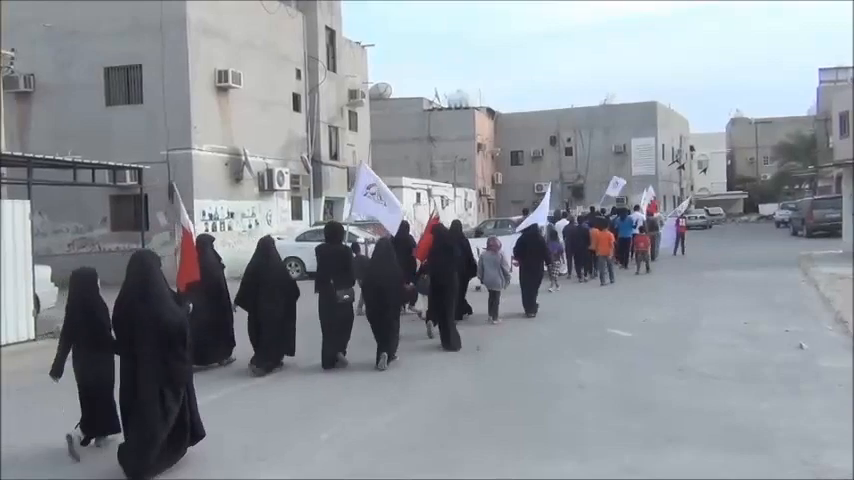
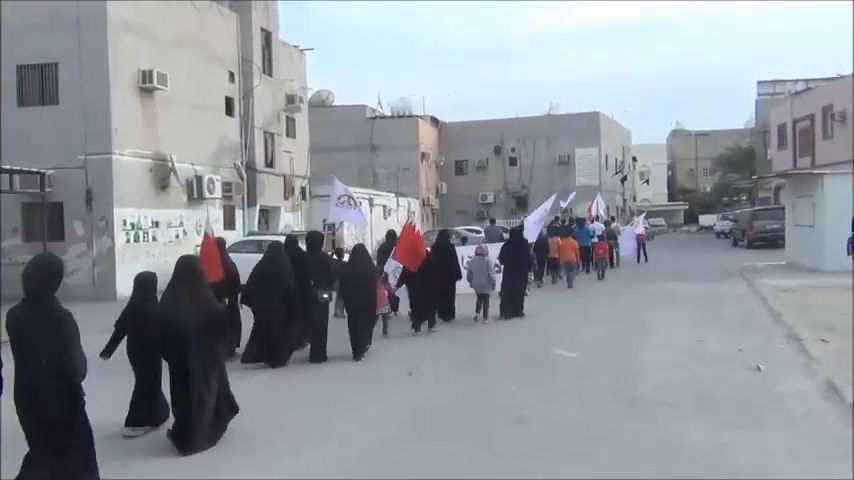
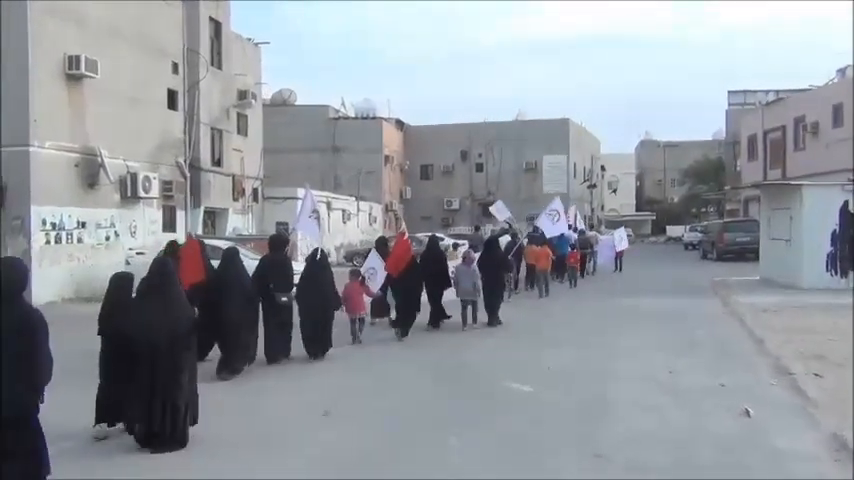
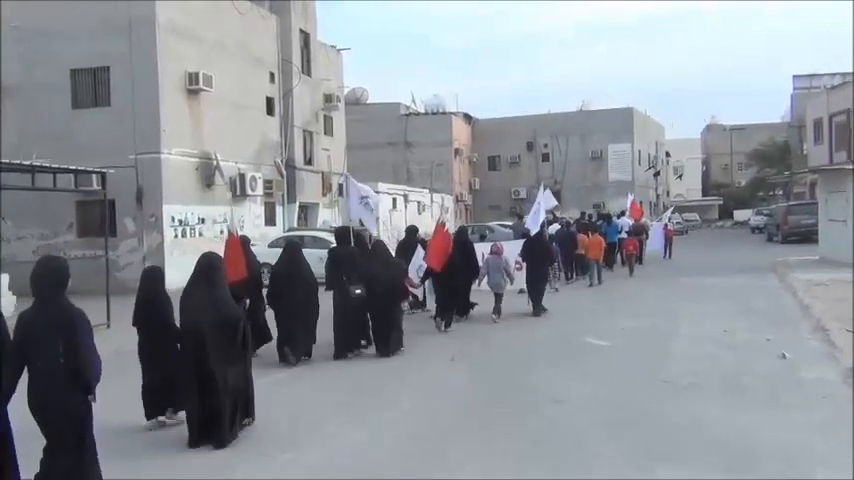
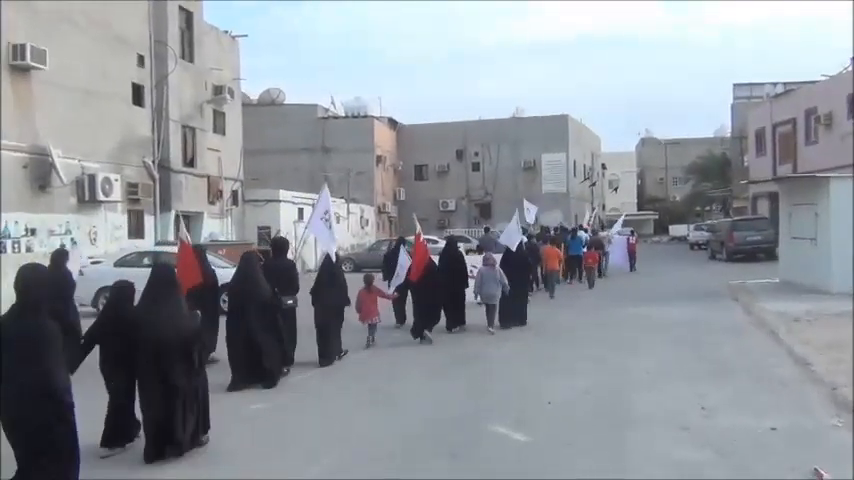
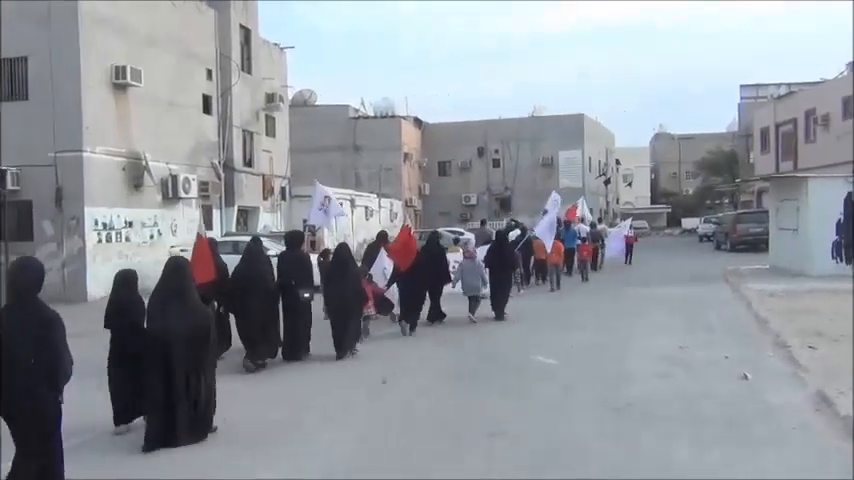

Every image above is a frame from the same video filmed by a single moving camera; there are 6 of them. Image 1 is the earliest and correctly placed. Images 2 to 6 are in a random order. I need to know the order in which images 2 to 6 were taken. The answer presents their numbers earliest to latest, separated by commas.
4, 2, 6, 3, 5
